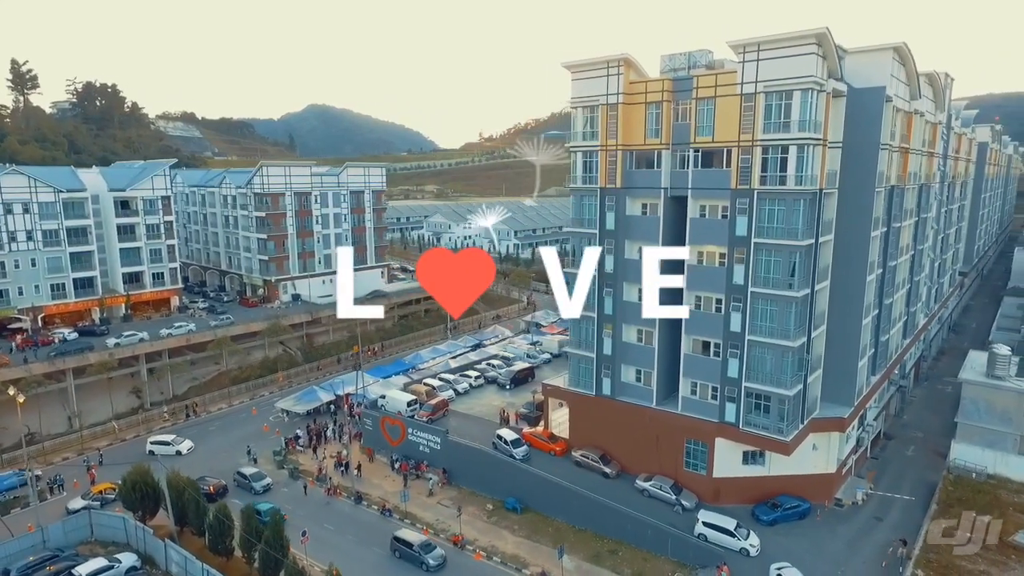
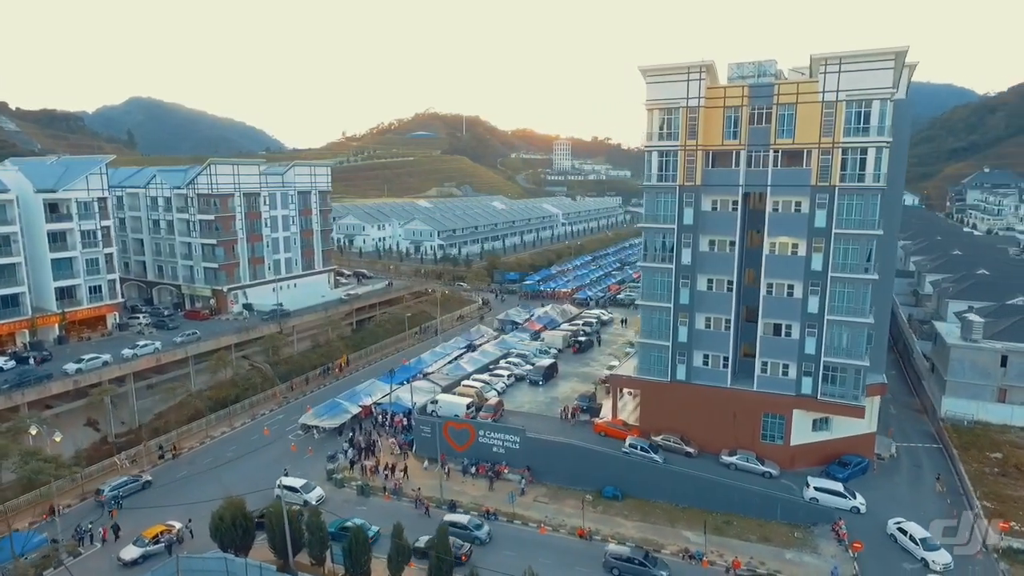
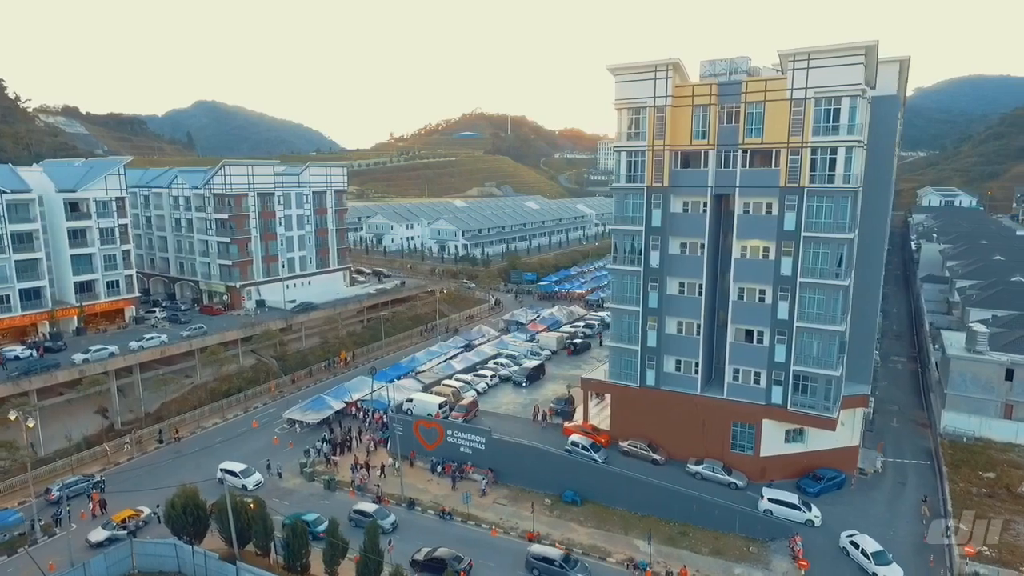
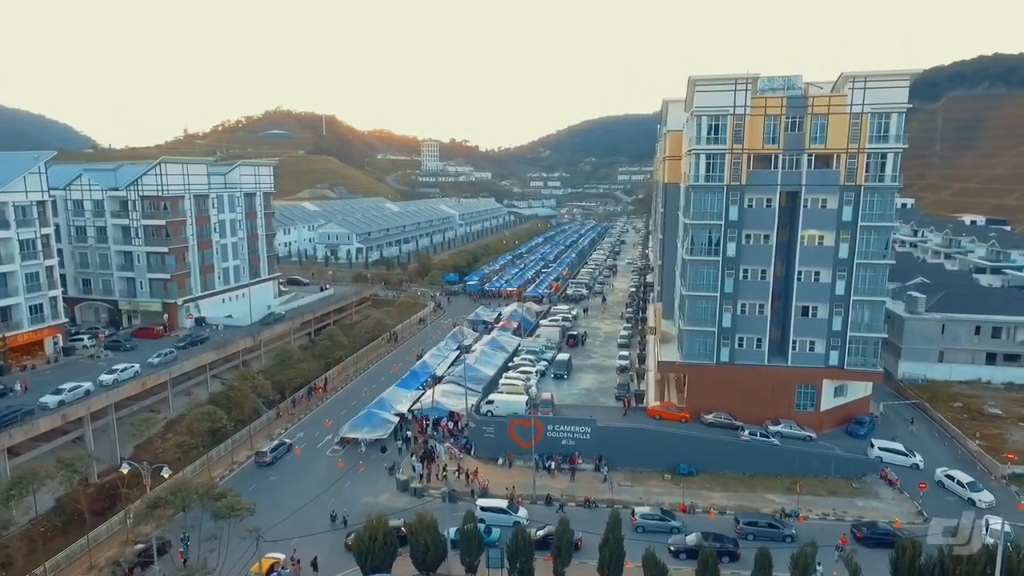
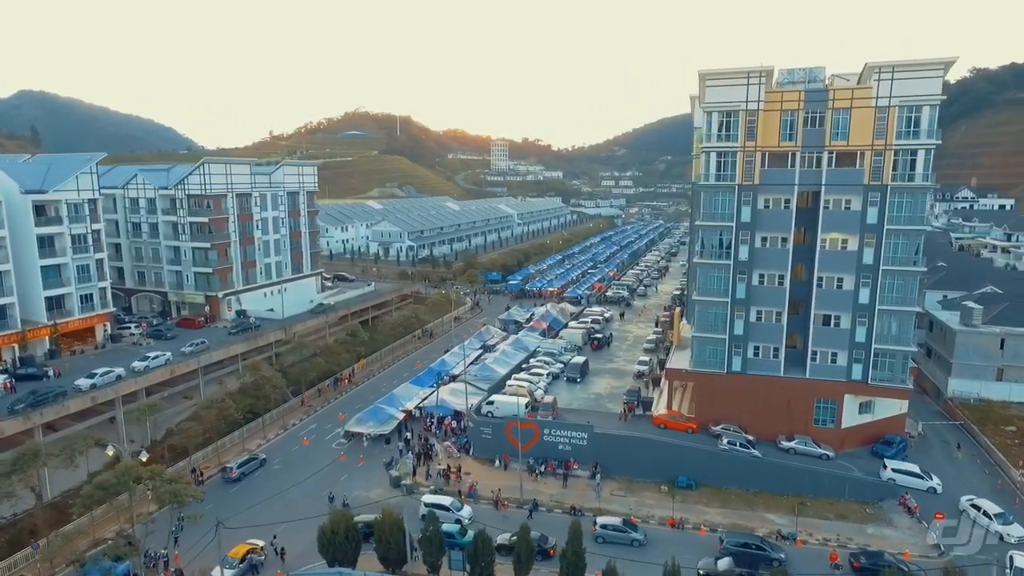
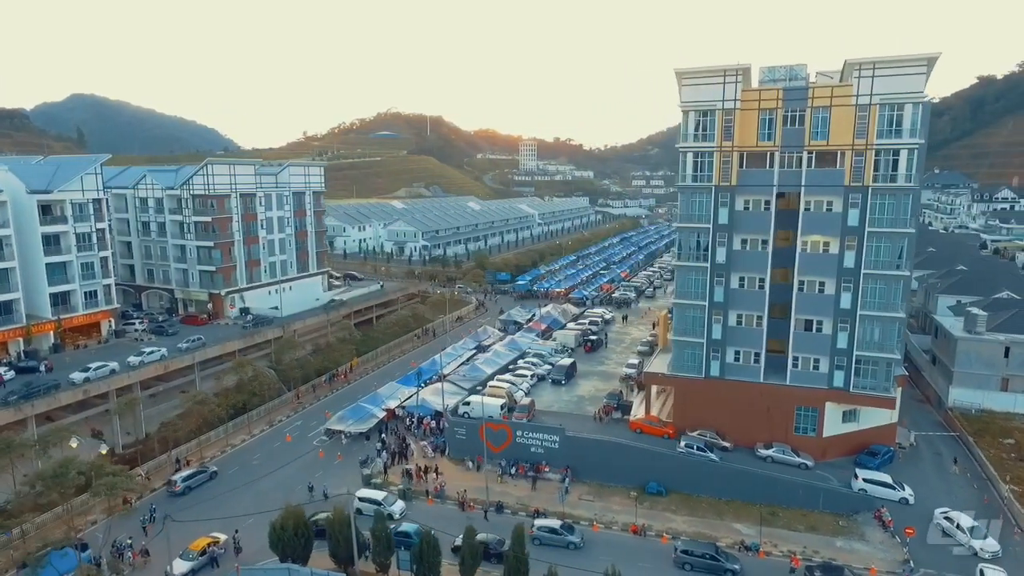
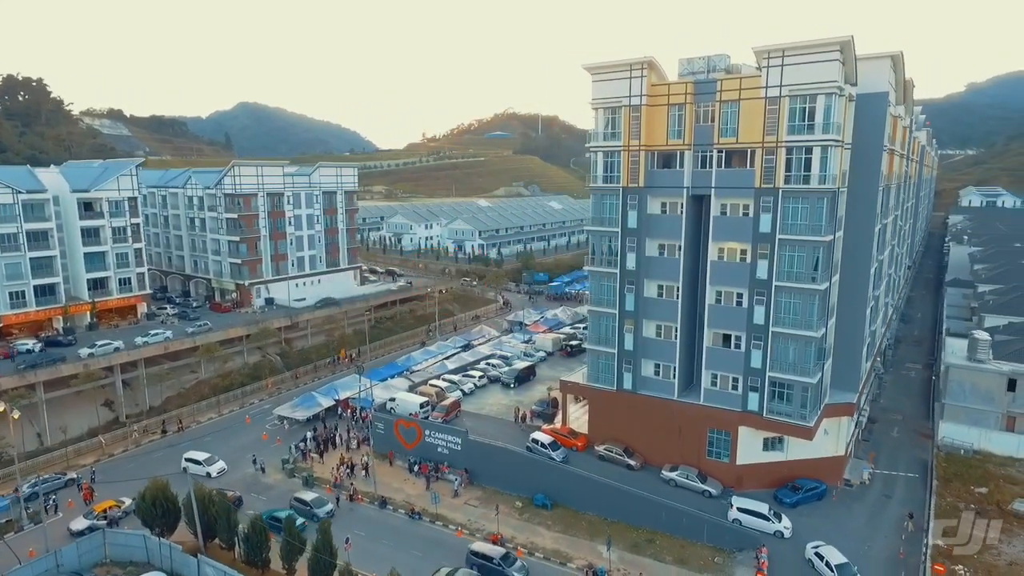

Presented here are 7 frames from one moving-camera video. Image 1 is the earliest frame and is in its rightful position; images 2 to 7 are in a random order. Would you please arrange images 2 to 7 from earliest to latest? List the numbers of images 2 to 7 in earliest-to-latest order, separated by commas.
7, 3, 2, 6, 5, 4
